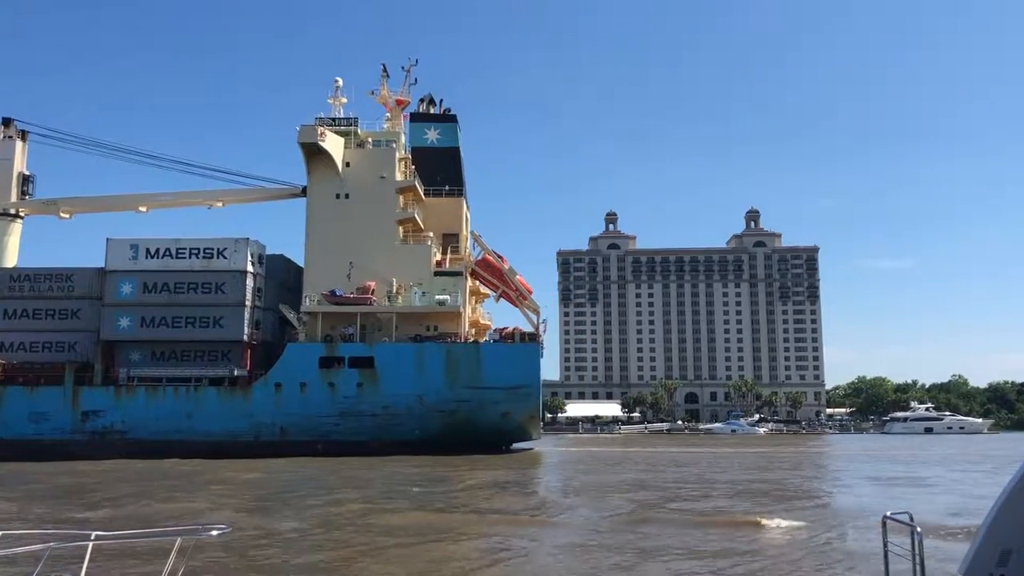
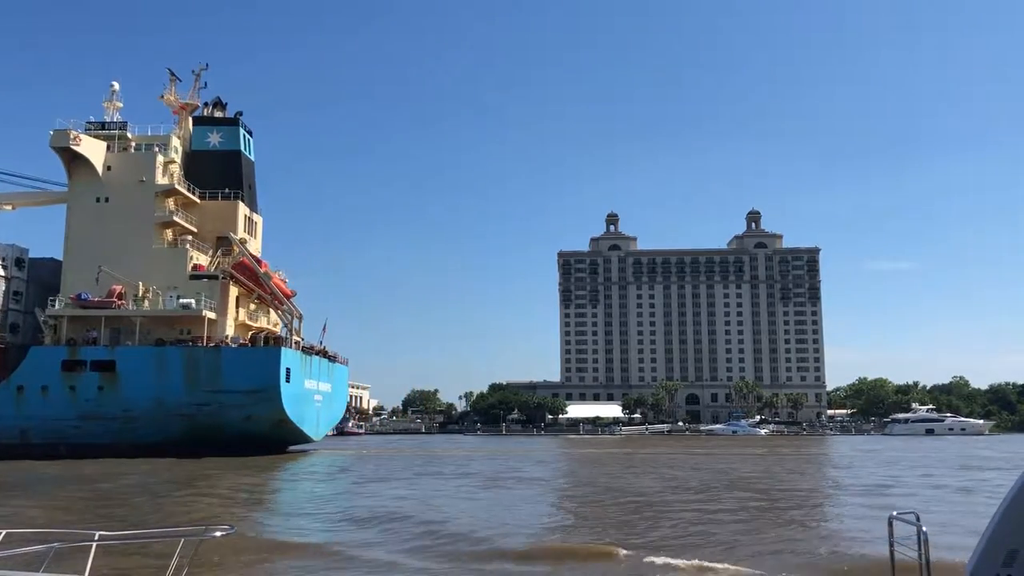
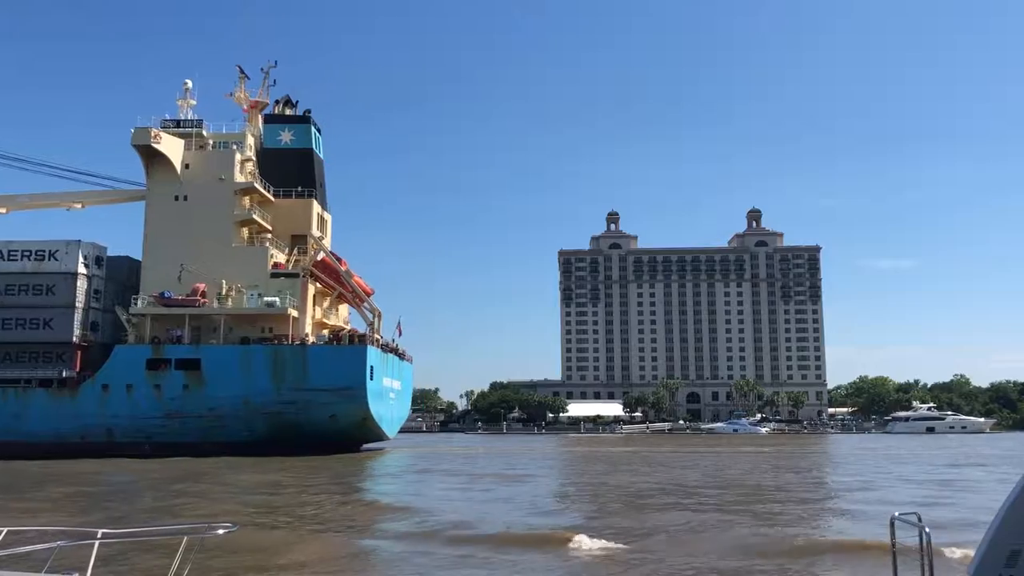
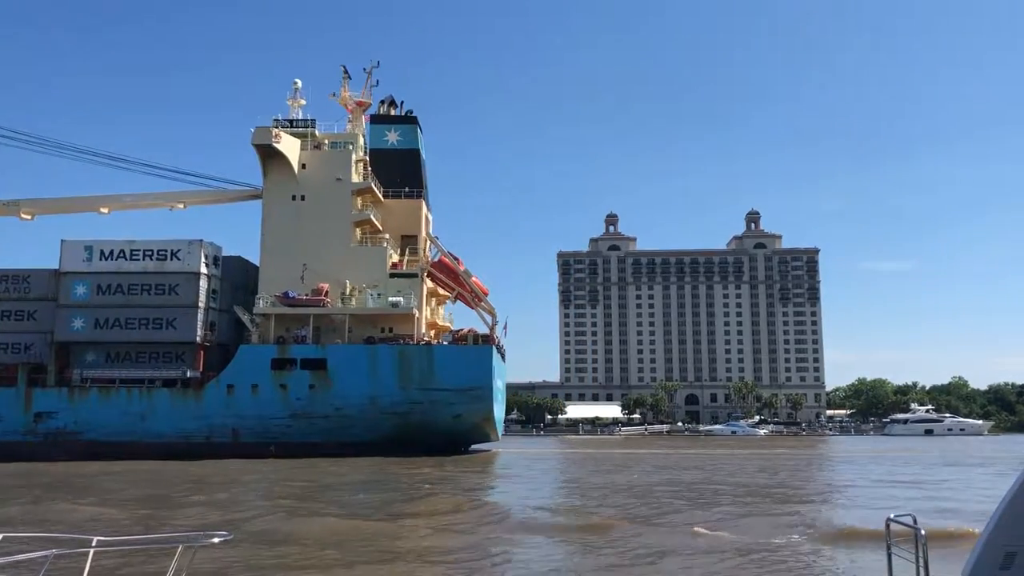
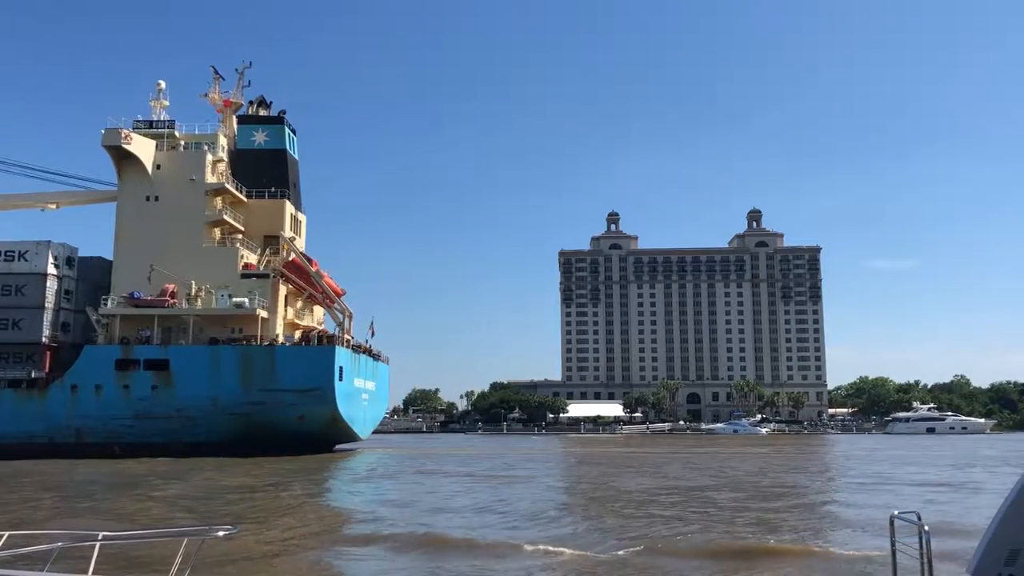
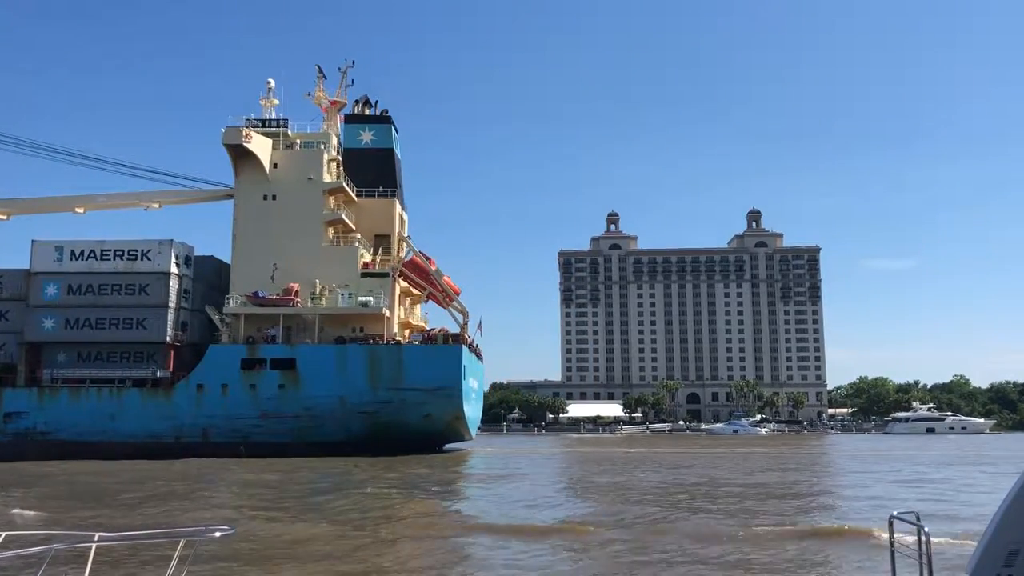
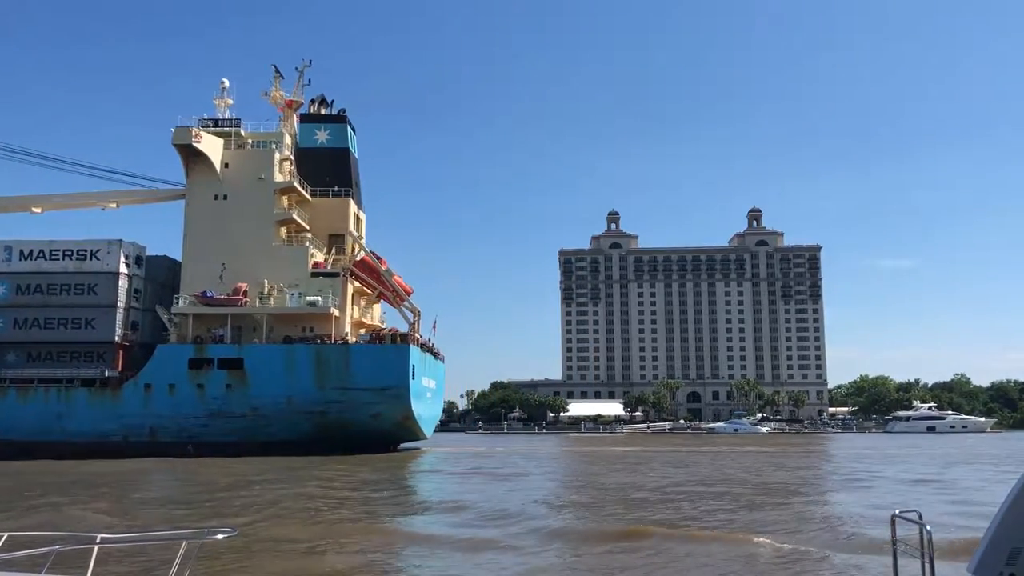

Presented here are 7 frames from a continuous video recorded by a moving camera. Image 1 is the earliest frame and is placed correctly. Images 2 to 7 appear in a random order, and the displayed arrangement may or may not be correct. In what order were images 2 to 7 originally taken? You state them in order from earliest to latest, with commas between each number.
4, 6, 7, 3, 5, 2
